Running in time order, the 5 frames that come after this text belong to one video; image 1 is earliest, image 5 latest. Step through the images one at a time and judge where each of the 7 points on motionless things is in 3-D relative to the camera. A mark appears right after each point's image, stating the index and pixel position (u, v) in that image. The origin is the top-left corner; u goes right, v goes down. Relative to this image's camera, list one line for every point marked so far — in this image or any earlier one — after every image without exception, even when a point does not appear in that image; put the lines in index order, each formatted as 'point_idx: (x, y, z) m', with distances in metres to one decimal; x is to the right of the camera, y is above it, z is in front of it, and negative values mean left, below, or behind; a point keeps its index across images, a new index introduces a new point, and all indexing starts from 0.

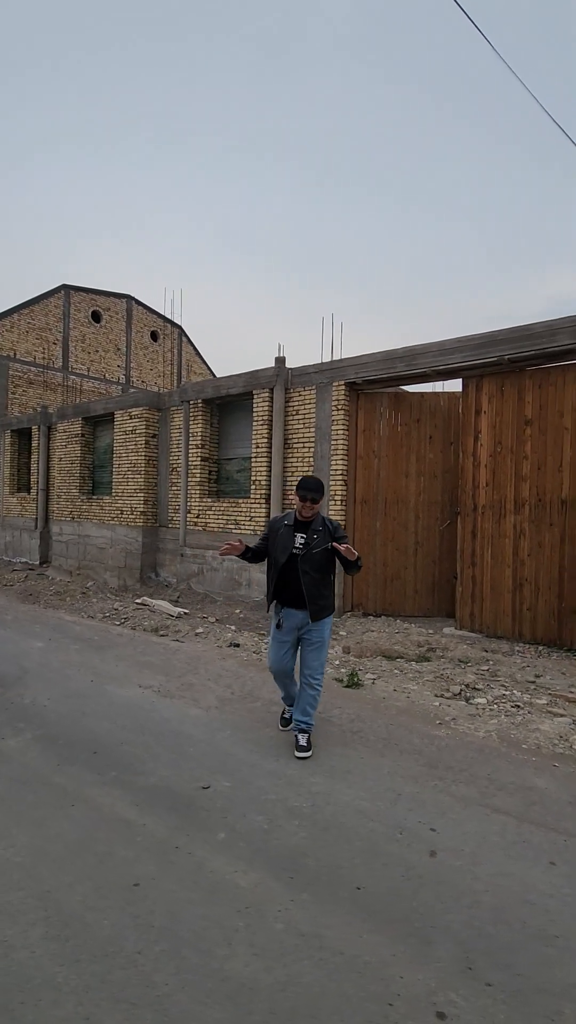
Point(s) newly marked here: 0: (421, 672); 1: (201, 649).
0: (+1.6, -1.9, +6.2) m
1: (-1.1, -1.8, +6.7) m
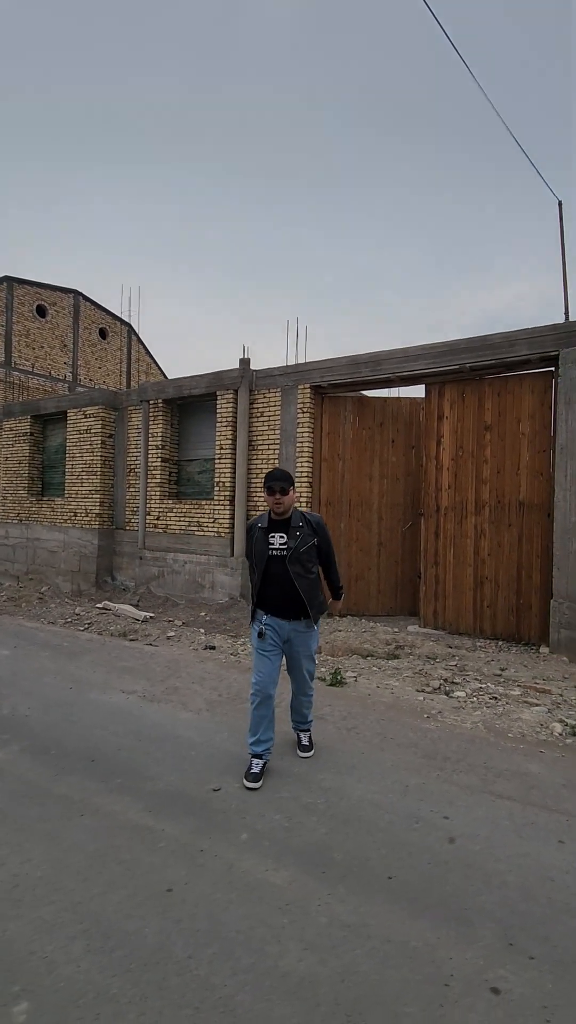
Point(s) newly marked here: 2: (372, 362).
0: (+1.3, -1.9, +6.3) m
1: (-1.4, -1.8, +6.6) m
2: (+1.5, +2.7, +9.5) m
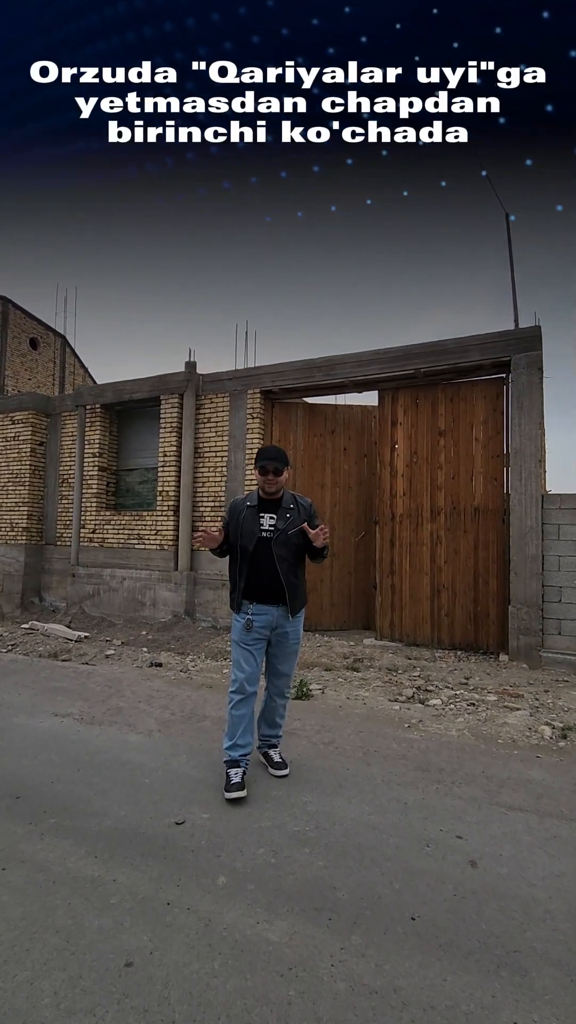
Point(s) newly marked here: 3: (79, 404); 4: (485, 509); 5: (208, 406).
0: (+0.8, -1.9, +5.9) m
1: (-1.9, -1.8, +5.8) m
2: (+0.6, +2.6, +9.3) m
3: (-4.7, +2.4, +11.8) m
4: (+3.1, +0.1, +8.3) m
5: (-1.6, +2.1, +10.4) m
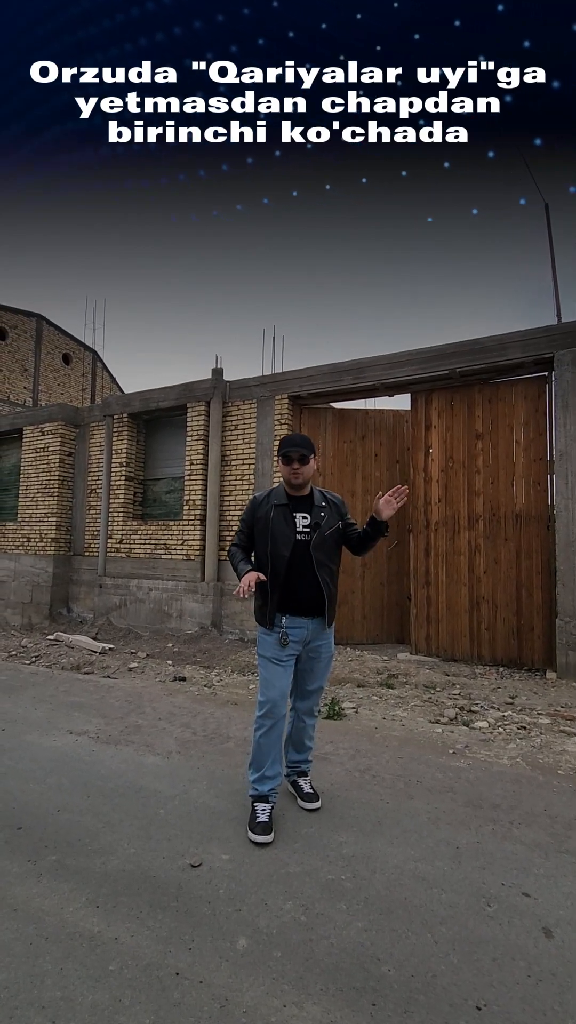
0: (+1.2, -1.9, +5.5) m
1: (-1.6, -1.8, +5.5) m
2: (+1.1, +2.4, +8.9) m
3: (-4.1, +2.2, +11.7) m
4: (+3.5, 0.0, +7.7) m
5: (-1.0, +1.9, +10.1) m
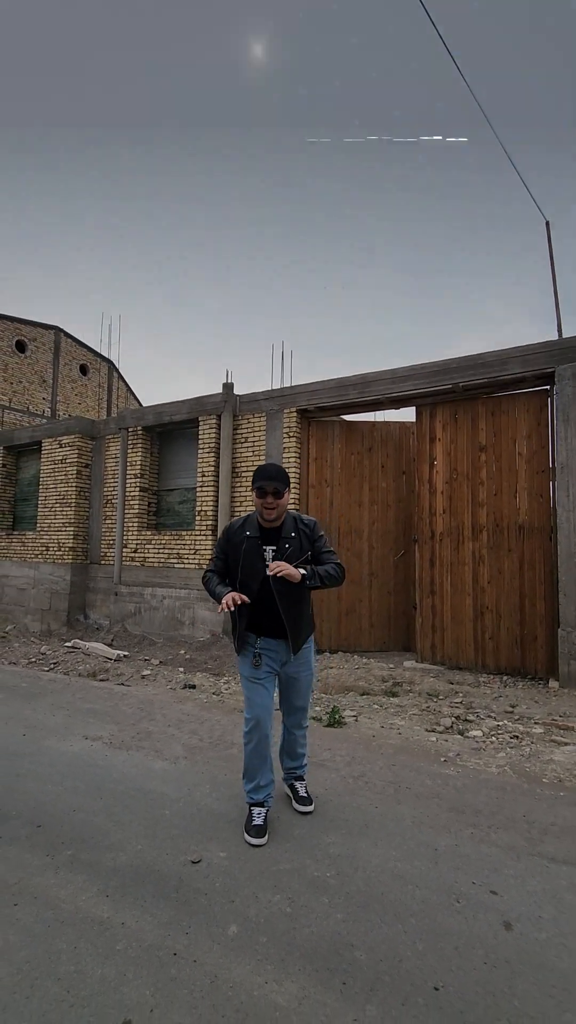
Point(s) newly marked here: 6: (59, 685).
0: (+1.2, -2.1, +5.7) m
1: (-1.5, -2.0, +5.8) m
2: (+1.3, +2.2, +9.2) m
3: (-3.9, +2.0, +12.1) m
4: (+3.6, -0.2, +7.9) m
5: (-0.8, +1.7, +10.4) m
6: (-2.7, -2.0, +6.2) m
